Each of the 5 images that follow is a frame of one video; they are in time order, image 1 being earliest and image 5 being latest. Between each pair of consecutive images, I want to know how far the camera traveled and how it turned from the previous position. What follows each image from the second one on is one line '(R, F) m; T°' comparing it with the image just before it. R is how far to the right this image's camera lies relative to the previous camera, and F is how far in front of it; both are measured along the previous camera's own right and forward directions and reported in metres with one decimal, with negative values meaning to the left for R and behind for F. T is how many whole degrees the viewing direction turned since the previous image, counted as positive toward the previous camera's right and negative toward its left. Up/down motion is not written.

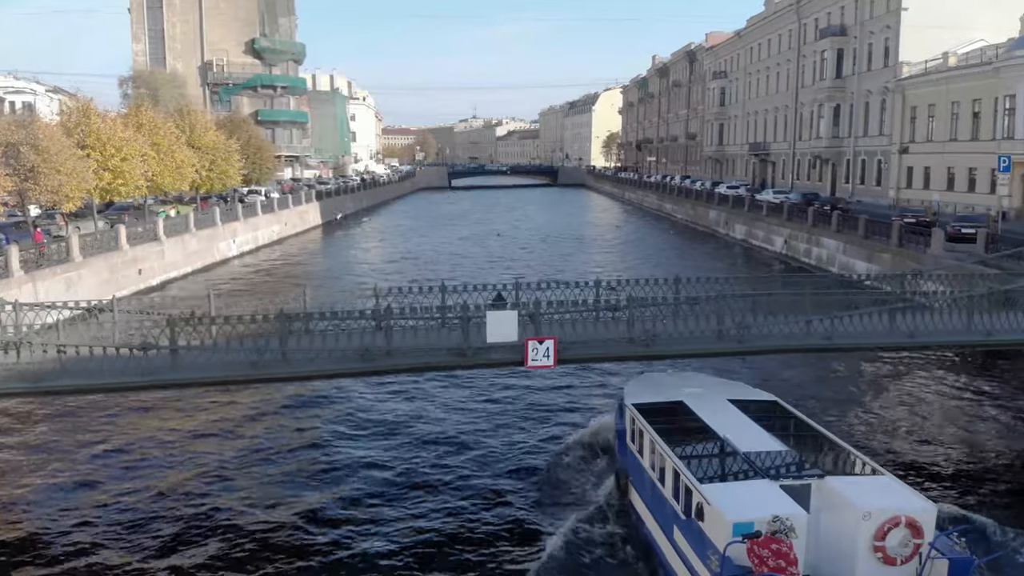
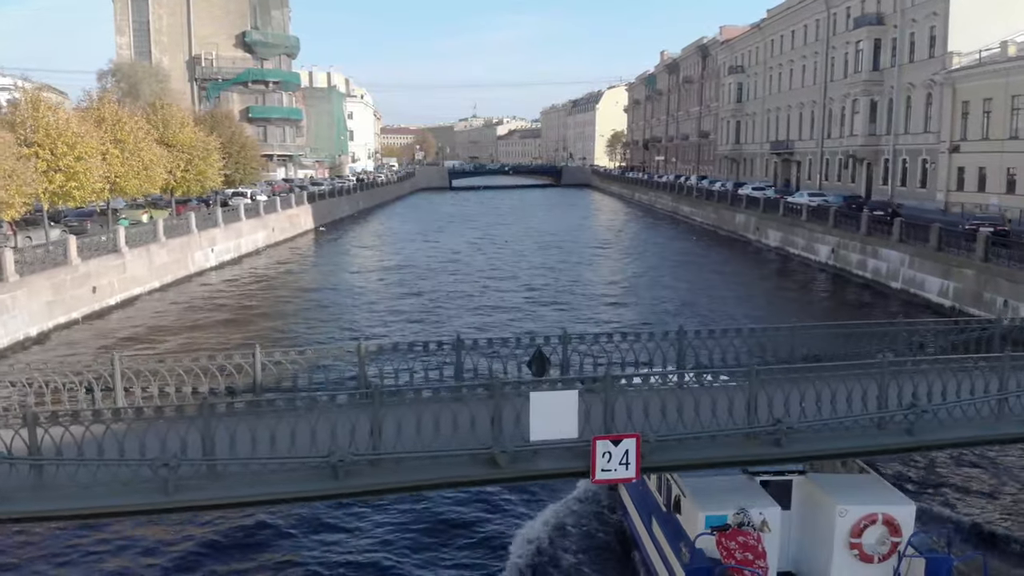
(-0.5, +3.8) m; 0°
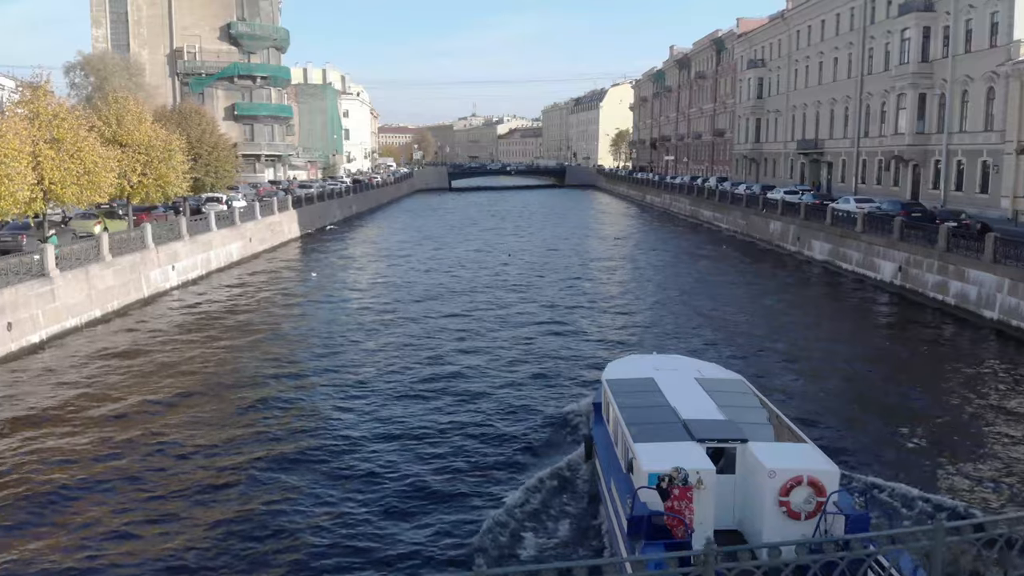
(-0.4, +4.5) m; 0°
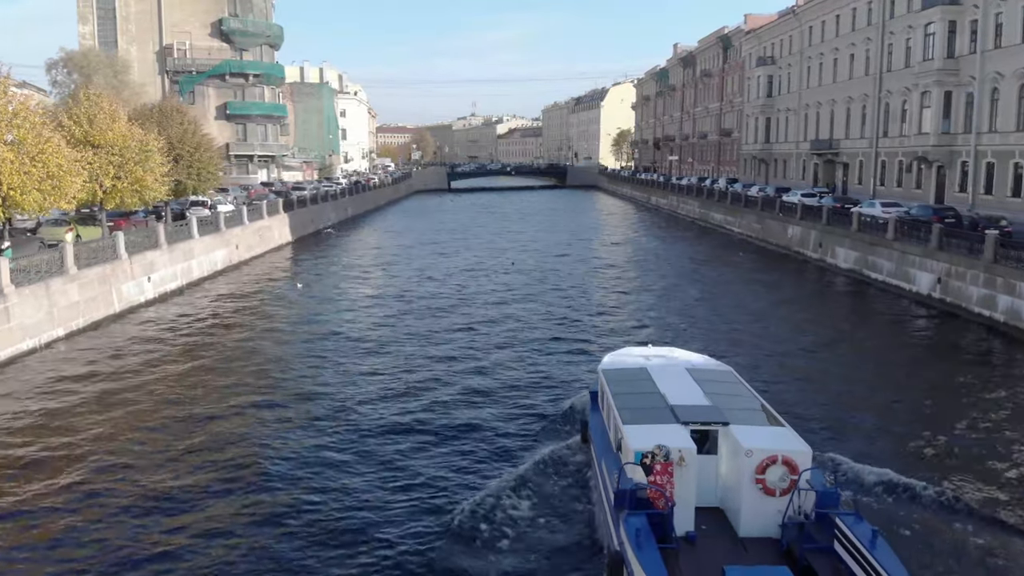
(-0.2, +2.1) m; 0°
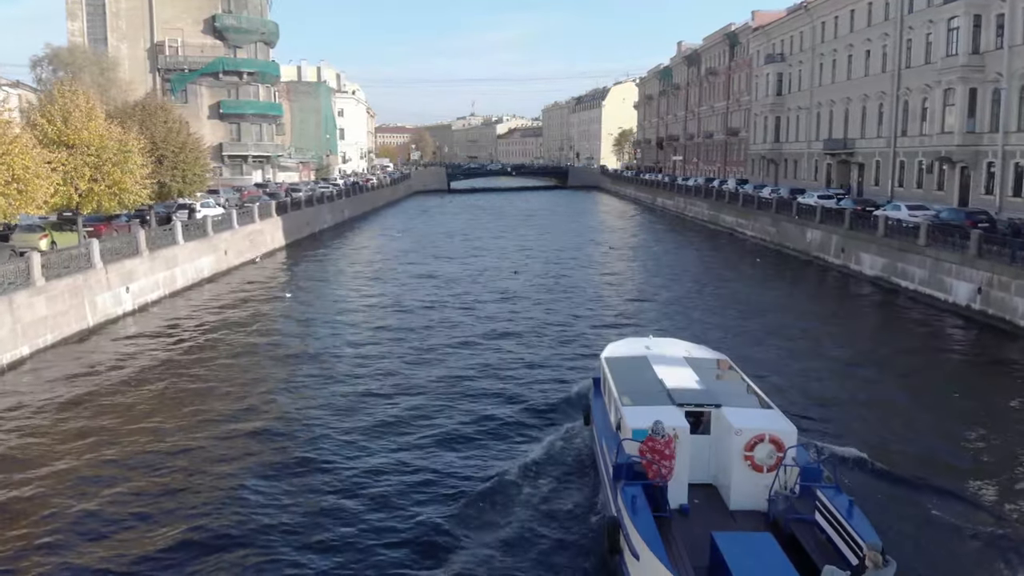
(-0.2, +1.7) m; 0°
